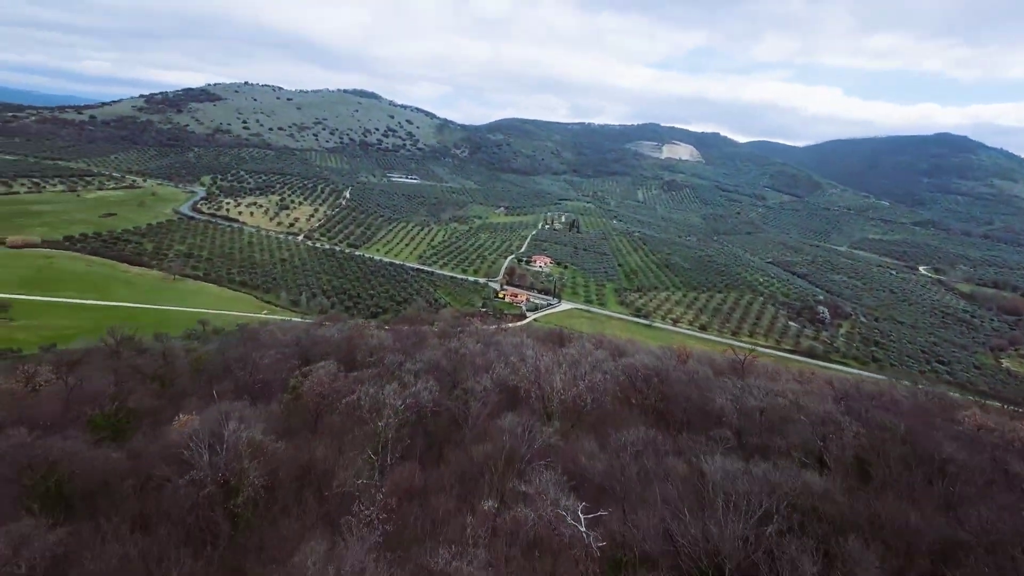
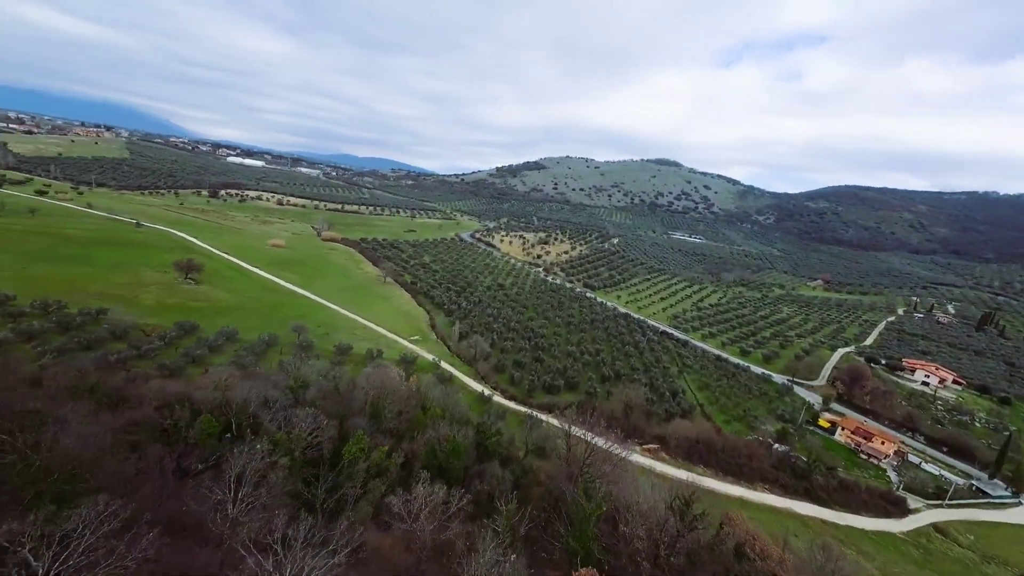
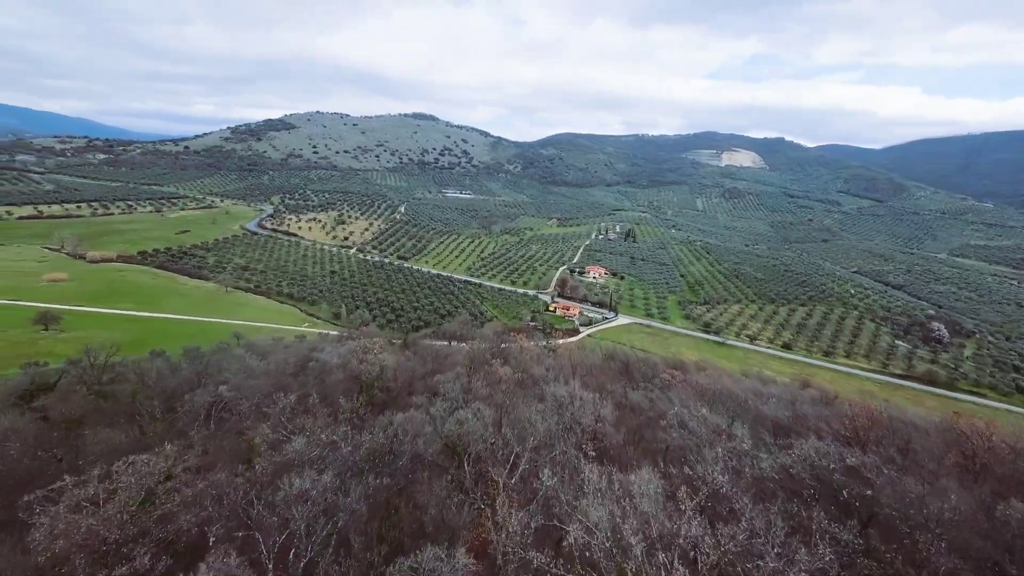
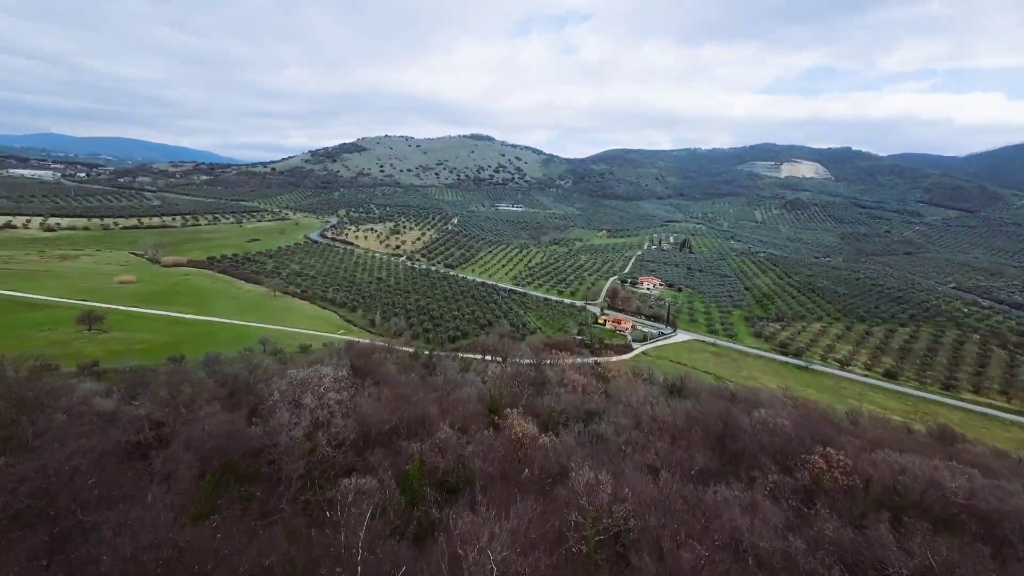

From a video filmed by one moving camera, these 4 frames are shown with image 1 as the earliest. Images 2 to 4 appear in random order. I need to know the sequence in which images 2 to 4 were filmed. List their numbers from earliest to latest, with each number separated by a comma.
3, 4, 2
